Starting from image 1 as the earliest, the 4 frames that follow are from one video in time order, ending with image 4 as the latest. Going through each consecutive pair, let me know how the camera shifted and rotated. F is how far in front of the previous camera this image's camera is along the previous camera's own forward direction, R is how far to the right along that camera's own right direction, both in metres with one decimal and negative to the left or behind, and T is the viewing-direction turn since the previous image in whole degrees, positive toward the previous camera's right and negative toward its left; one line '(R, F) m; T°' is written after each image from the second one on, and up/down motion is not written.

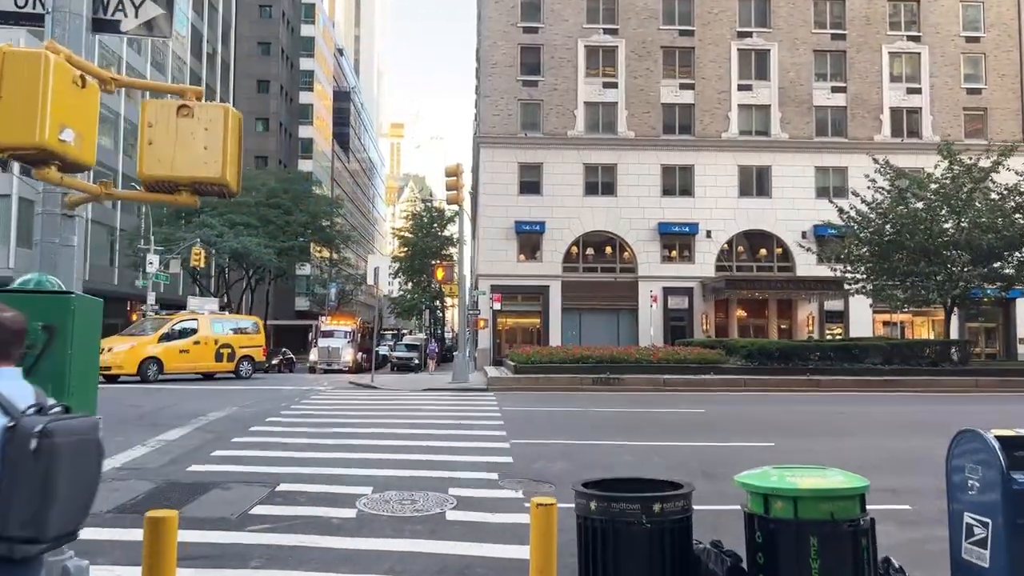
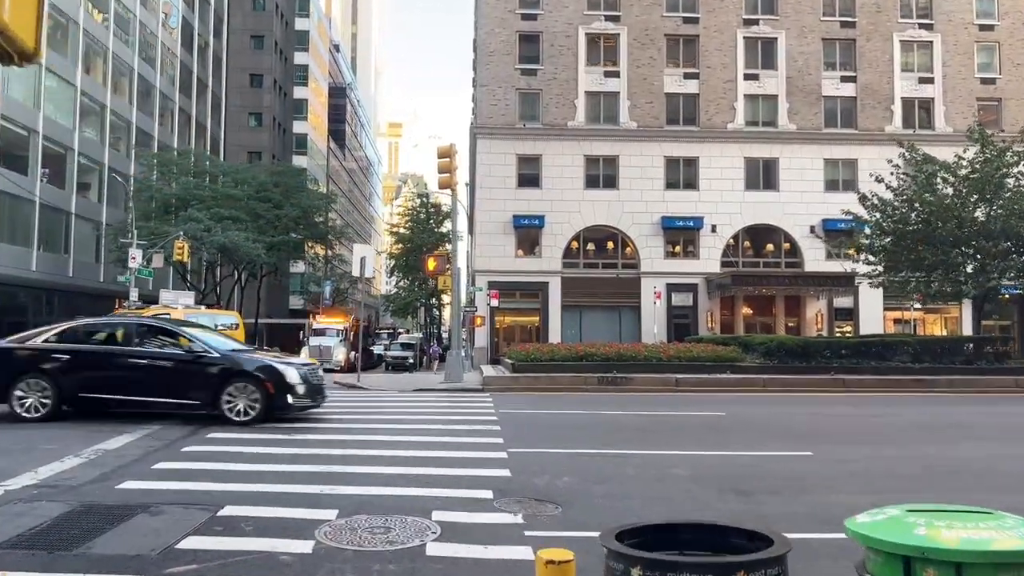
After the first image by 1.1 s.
(0.0, +1.5) m; 0°
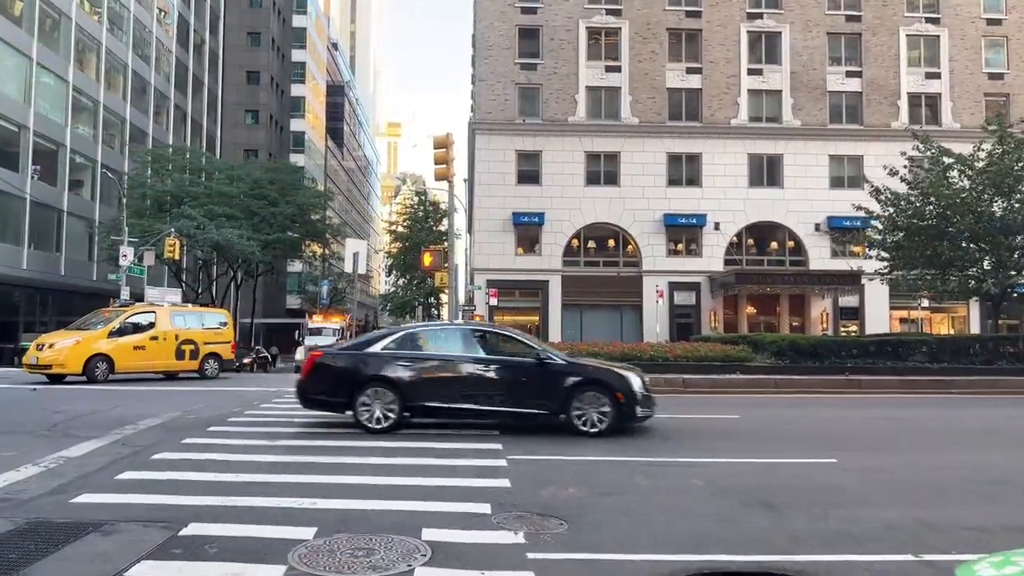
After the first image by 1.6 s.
(0.0, +0.8) m; 0°
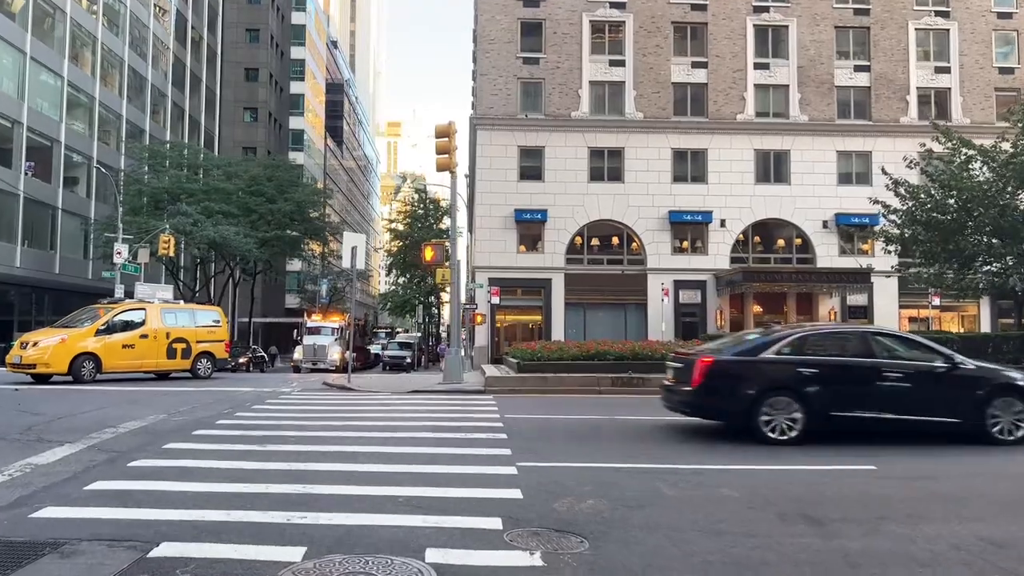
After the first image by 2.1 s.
(-0.1, +0.7) m; 0°
